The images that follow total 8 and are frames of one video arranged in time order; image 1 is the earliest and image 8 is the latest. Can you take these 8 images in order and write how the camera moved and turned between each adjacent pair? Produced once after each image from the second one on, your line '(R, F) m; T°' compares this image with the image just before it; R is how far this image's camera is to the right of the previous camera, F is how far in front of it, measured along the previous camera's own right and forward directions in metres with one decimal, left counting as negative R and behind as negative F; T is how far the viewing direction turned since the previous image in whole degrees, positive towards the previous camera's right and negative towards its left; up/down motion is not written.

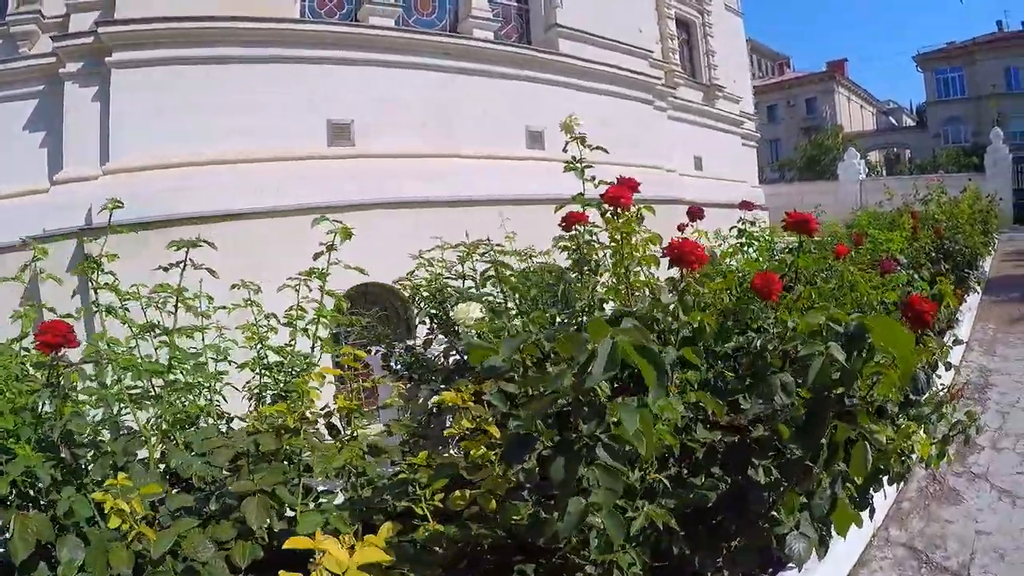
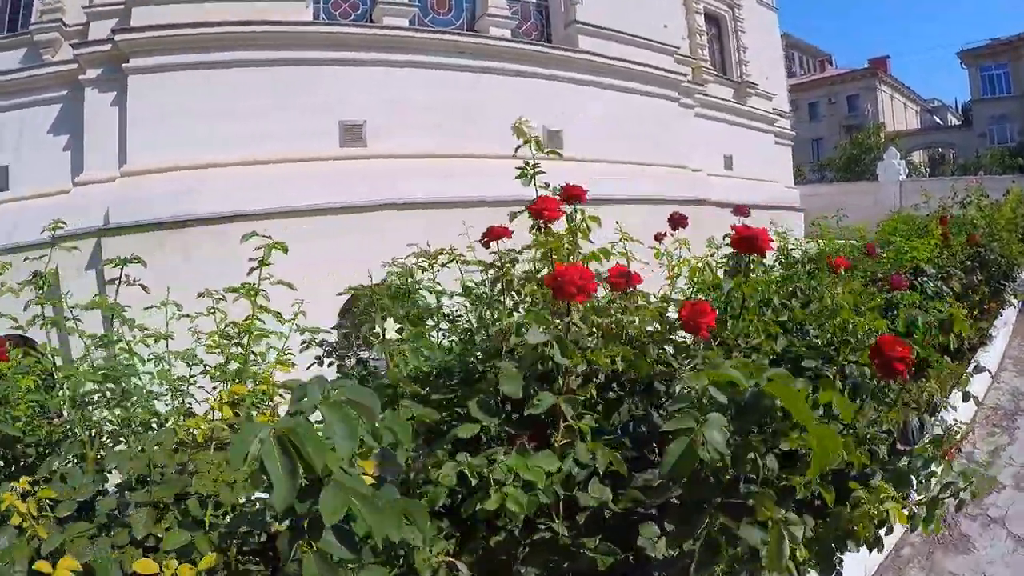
(+0.4, +0.3) m; -3°
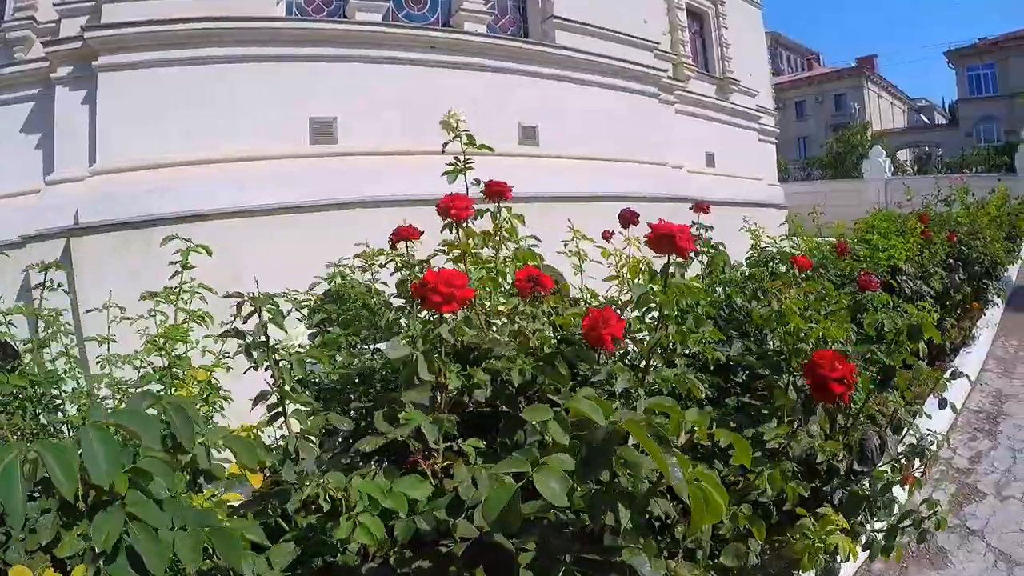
(+0.2, +0.2) m; +1°
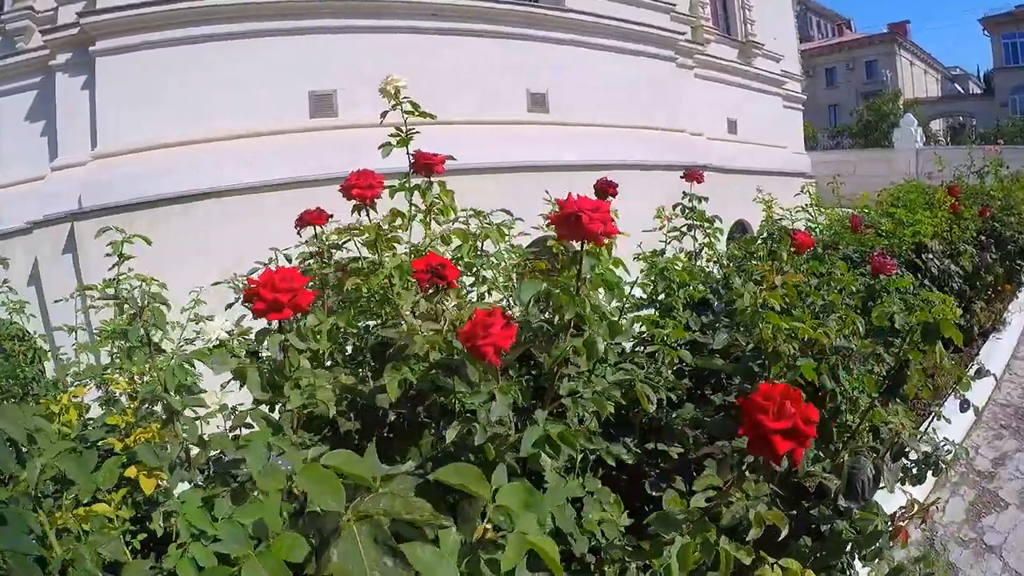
(+0.2, +0.3) m; -2°
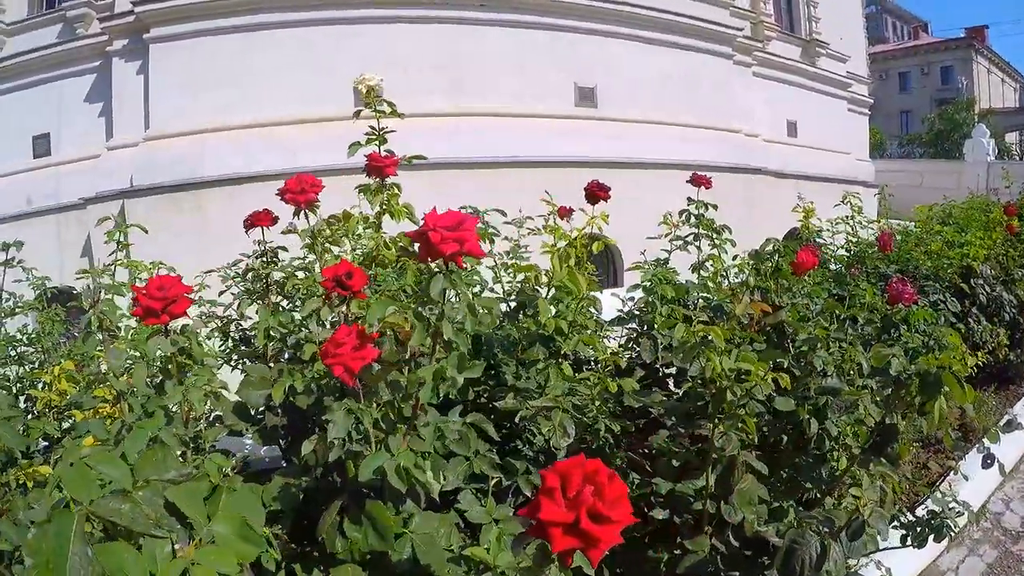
(+0.2, +0.2) m; -4°
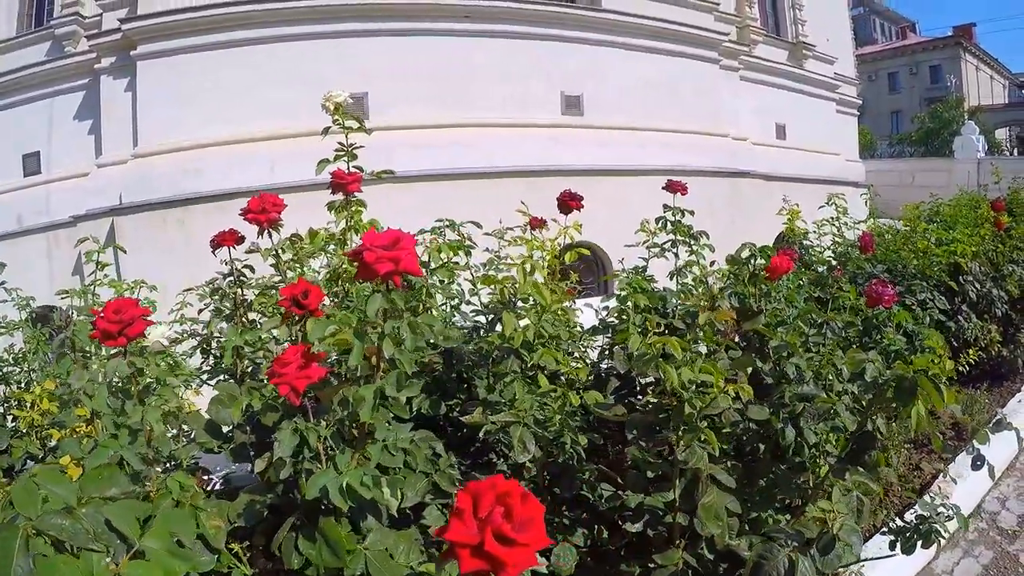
(+0.1, 0.0) m; 0°
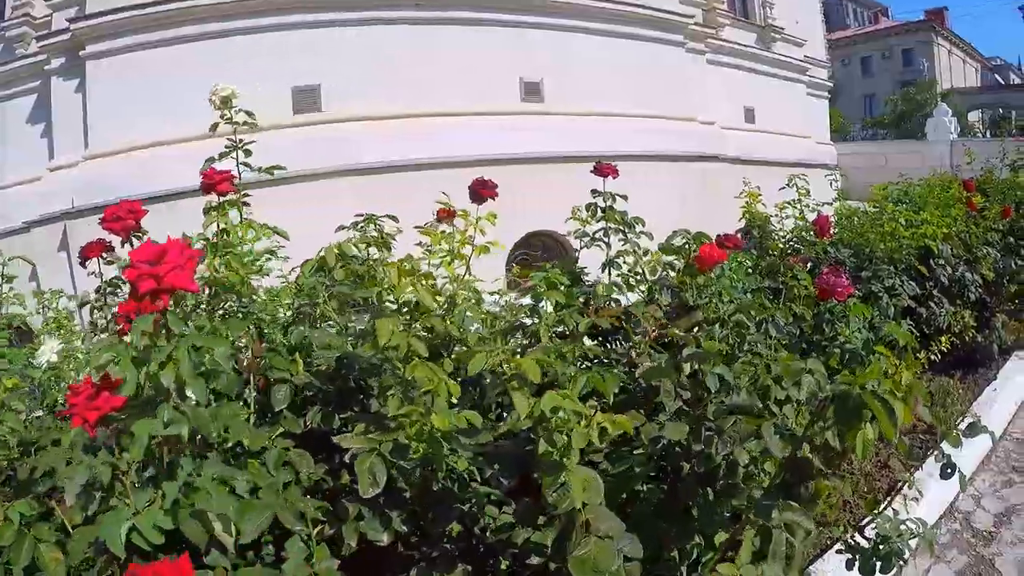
(+0.2, +0.3) m; +1°
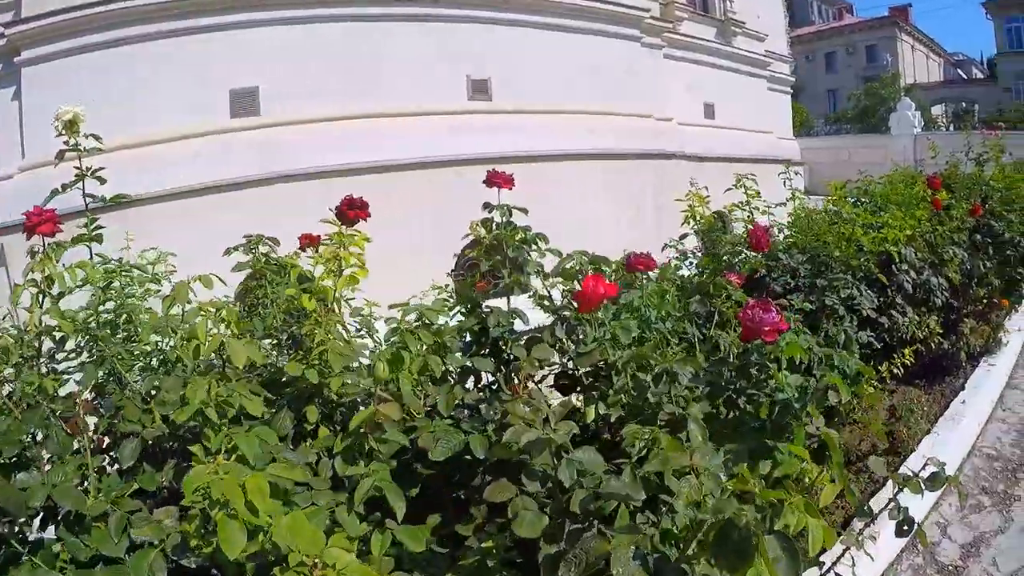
(+0.3, +0.4) m; +2°
